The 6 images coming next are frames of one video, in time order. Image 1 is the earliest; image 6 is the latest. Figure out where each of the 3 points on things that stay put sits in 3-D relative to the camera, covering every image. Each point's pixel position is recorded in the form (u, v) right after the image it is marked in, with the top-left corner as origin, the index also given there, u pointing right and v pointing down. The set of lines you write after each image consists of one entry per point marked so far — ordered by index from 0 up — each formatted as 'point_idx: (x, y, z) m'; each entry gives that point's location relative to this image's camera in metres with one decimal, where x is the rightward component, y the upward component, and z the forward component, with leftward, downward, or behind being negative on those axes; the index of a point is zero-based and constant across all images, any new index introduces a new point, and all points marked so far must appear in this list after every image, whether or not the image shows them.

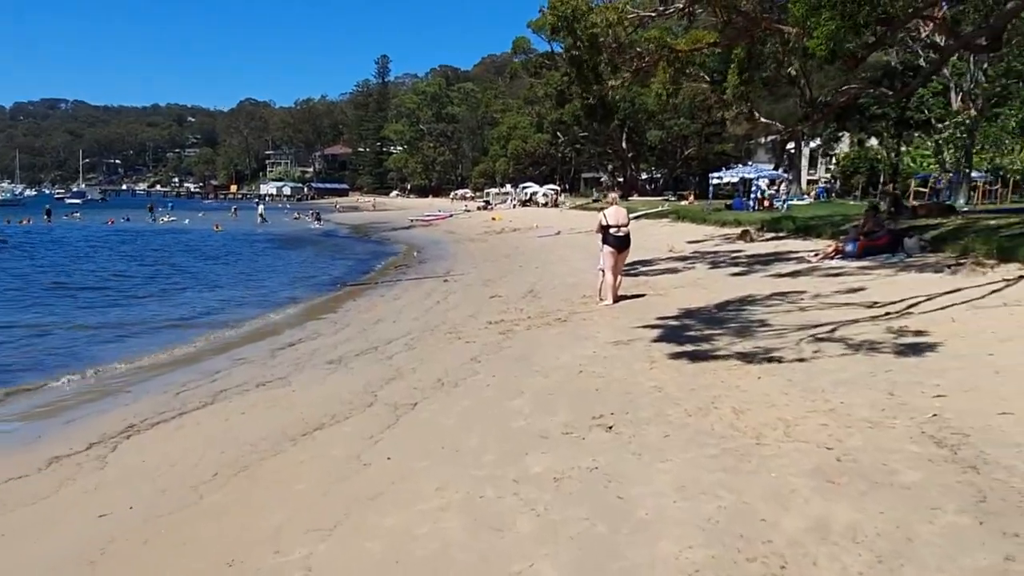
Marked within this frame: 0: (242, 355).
0: (-4.0, -1.0, +13.8) m
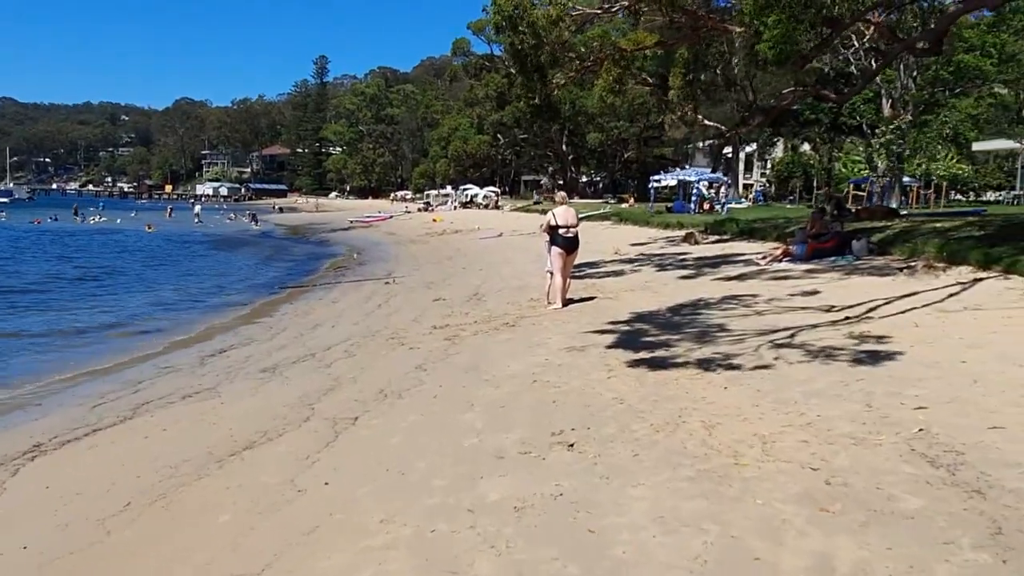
0: (-4.7, -1.0, +12.9) m
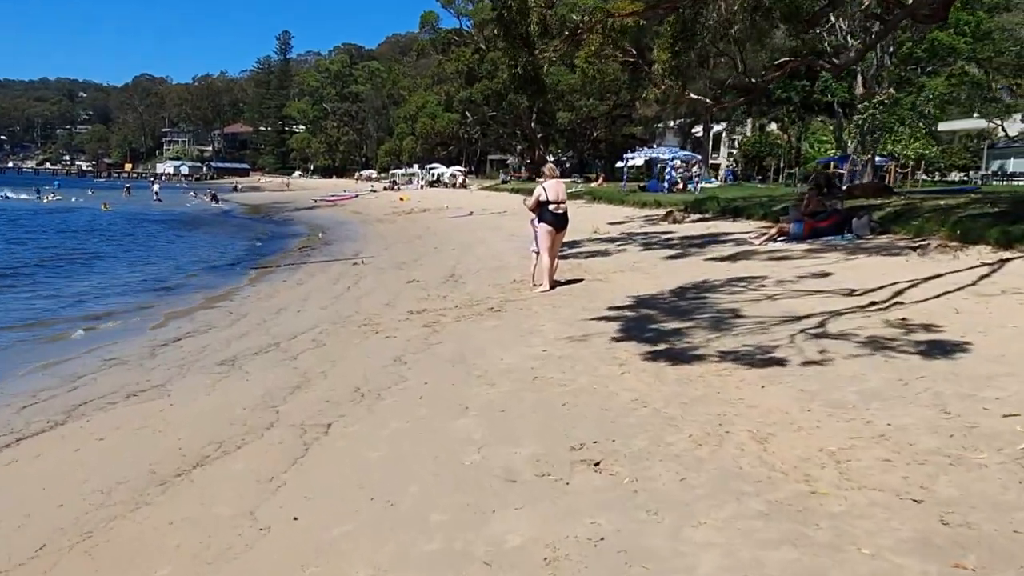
0: (-4.9, -0.8, +11.5) m
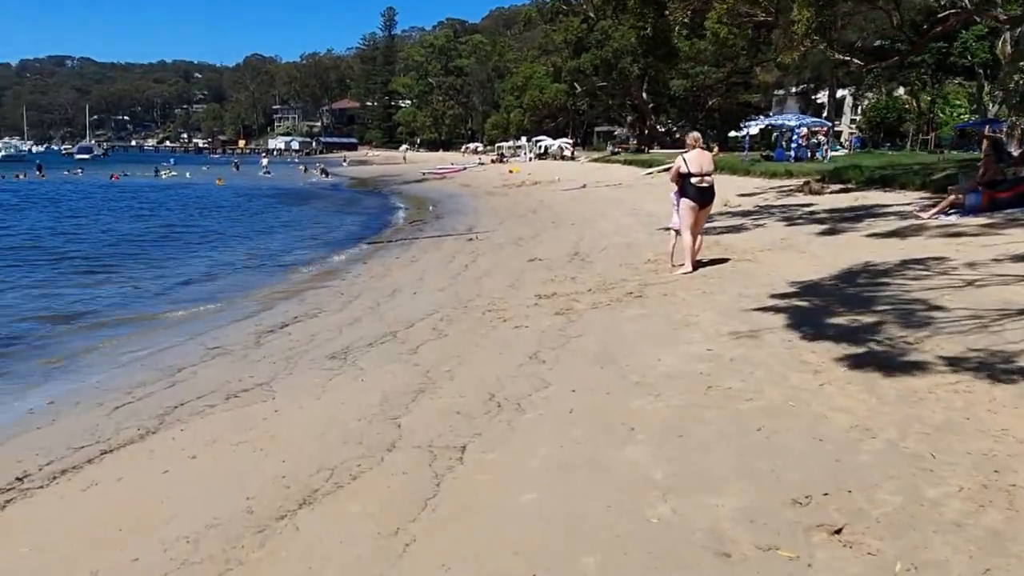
0: (-3.3, -0.6, +10.6) m
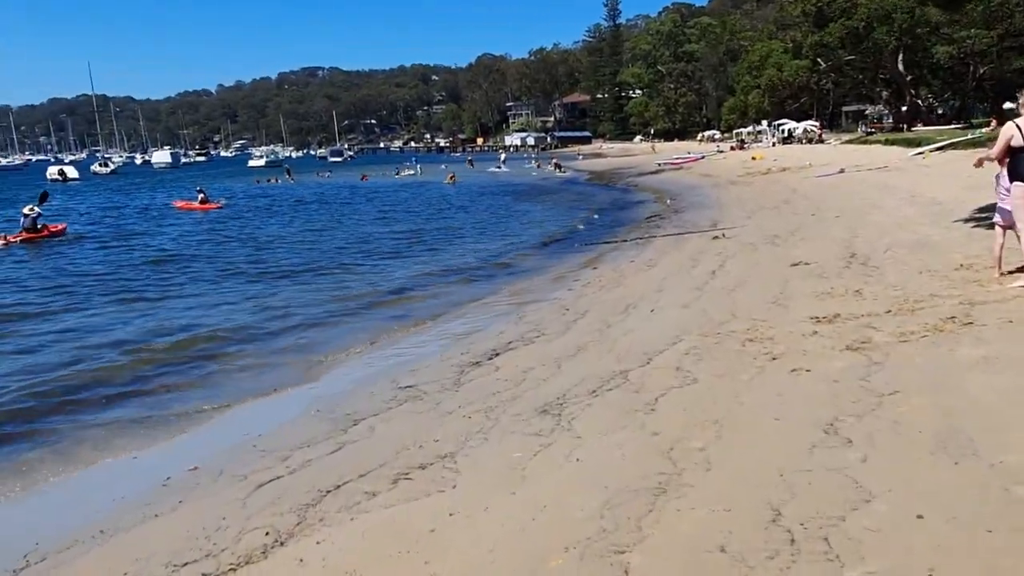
0: (-0.9, -0.8, +8.7) m
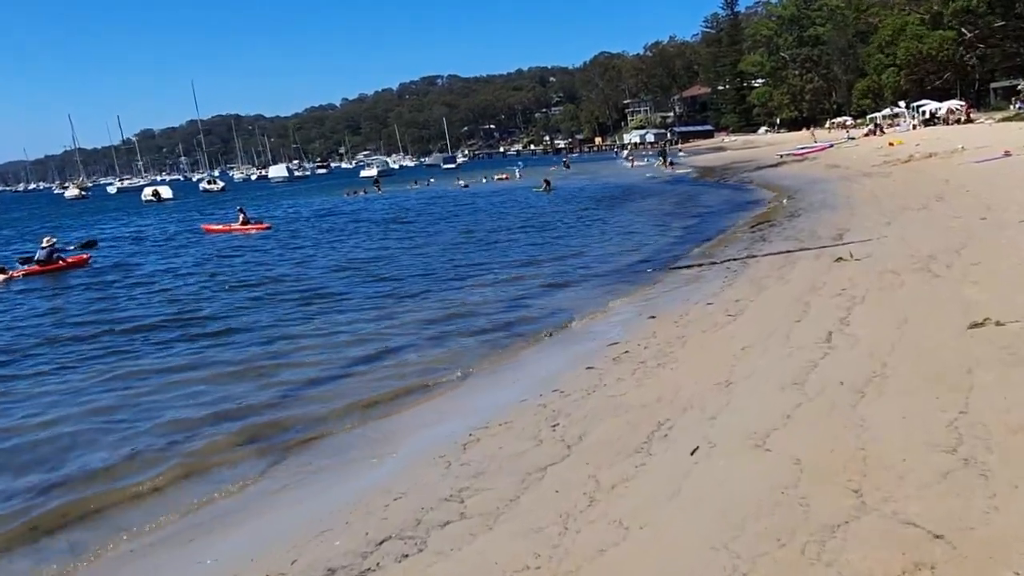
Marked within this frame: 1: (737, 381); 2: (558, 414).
0: (-1.8, -1.6, +3.6) m
1: (+1.6, -0.7, +6.9) m
2: (+0.4, -0.9, +7.1) m
